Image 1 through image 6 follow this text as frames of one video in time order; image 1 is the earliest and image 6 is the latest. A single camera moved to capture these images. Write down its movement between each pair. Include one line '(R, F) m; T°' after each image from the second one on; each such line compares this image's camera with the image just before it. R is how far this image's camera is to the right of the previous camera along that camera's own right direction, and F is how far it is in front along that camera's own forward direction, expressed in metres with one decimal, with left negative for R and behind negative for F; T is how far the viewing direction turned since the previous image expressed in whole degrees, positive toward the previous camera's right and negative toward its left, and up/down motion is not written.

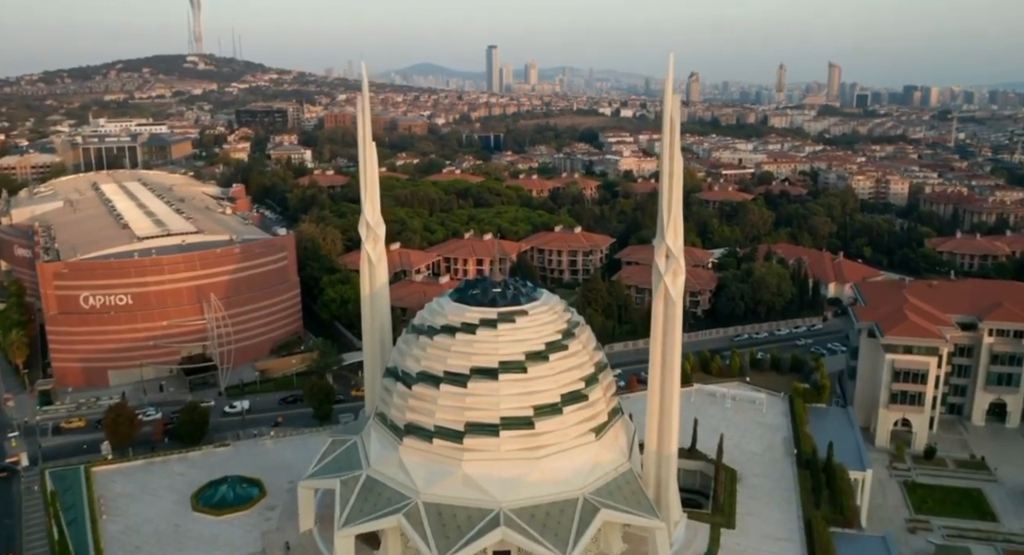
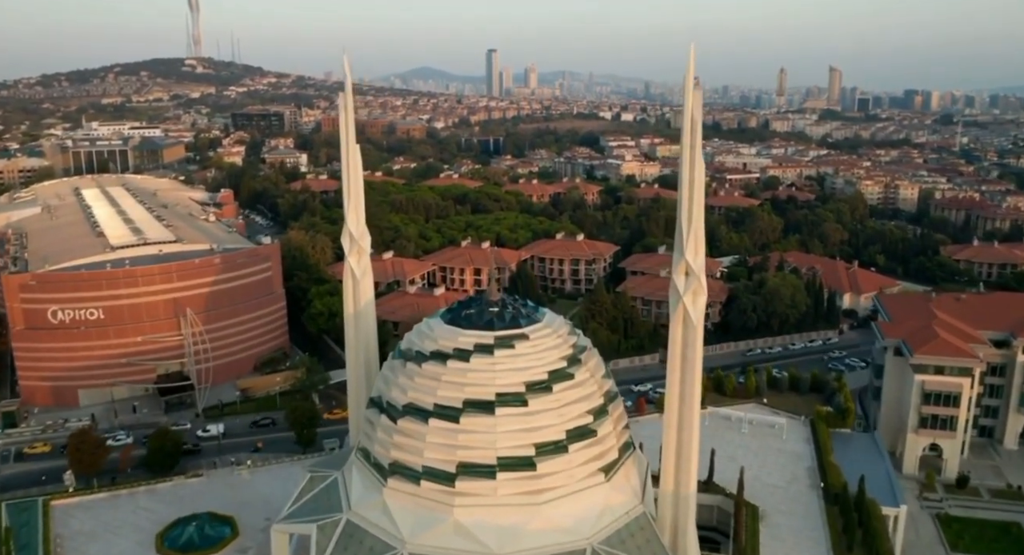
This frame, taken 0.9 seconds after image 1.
(0.0, +2.0) m; 0°
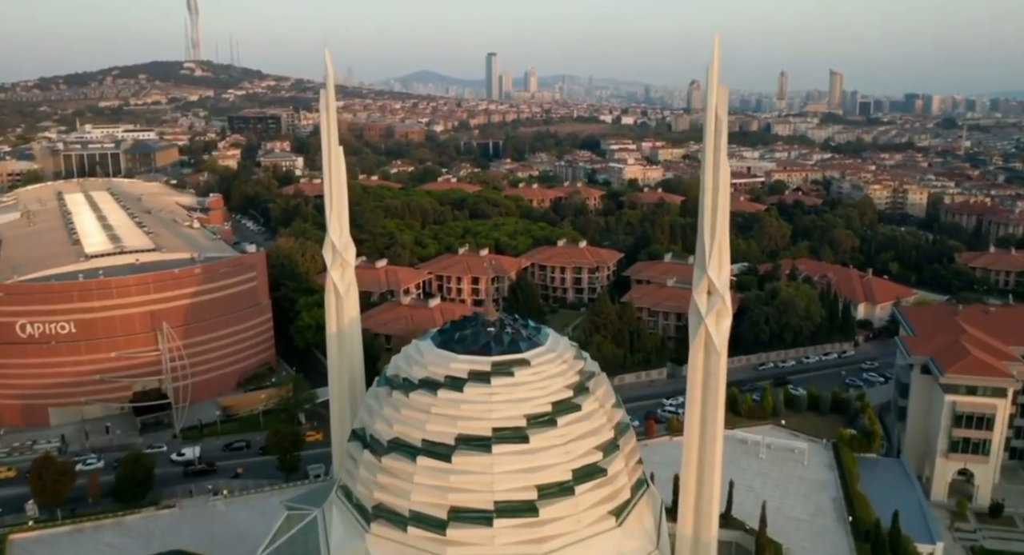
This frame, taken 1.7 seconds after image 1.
(0.0, +1.8) m; 0°
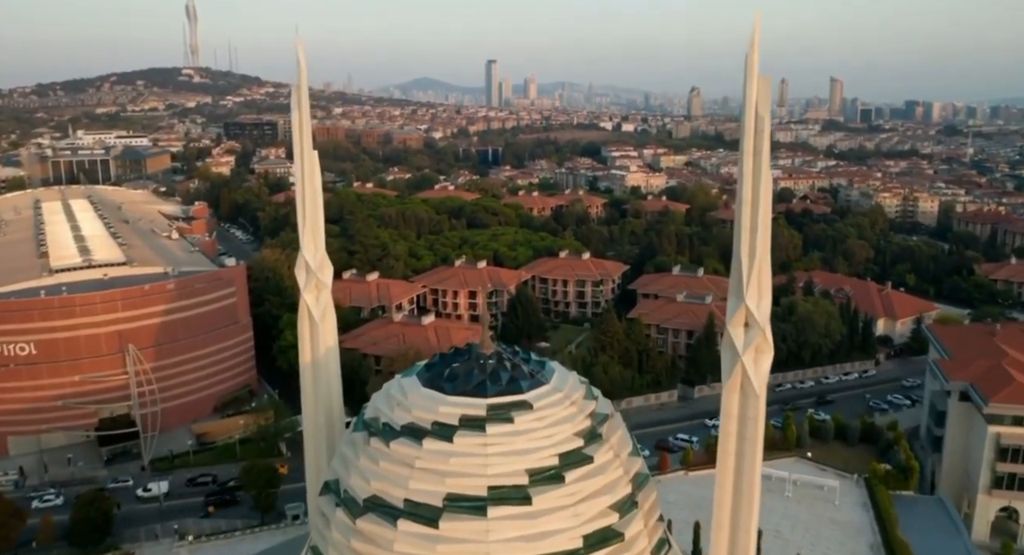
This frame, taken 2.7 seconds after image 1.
(0.0, +2.1) m; 0°
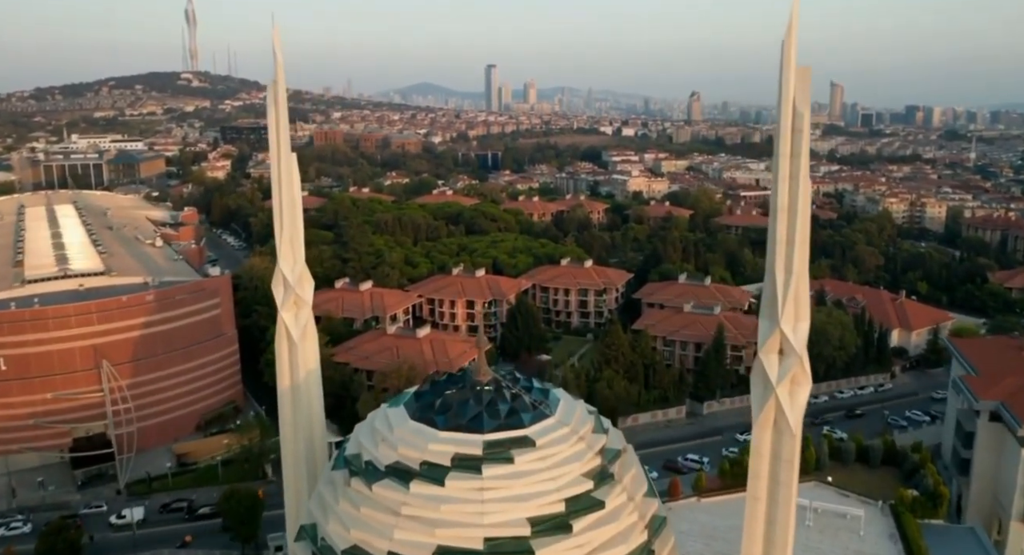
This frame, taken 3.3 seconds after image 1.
(0.0, +1.4) m; 0°
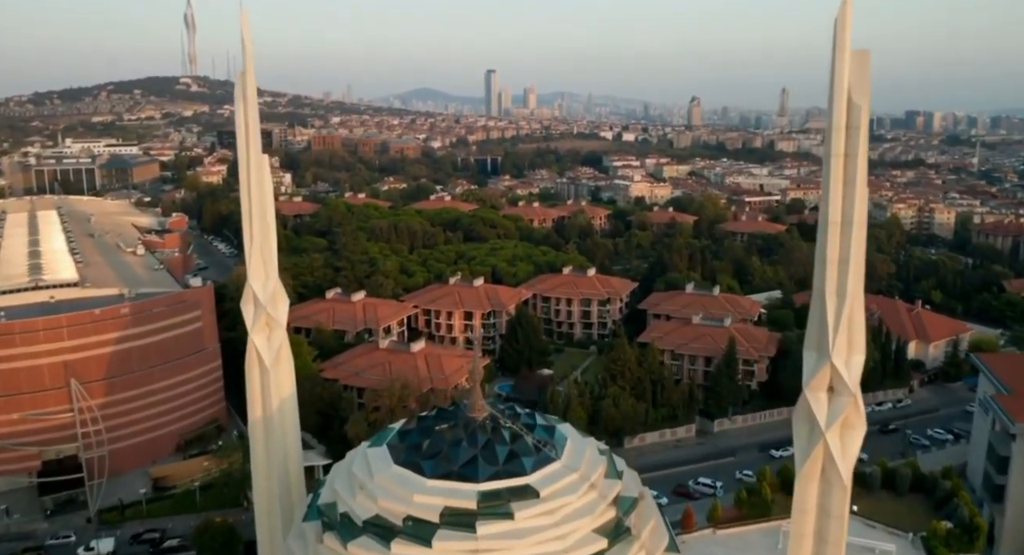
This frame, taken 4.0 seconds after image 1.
(0.0, +1.5) m; 0°
